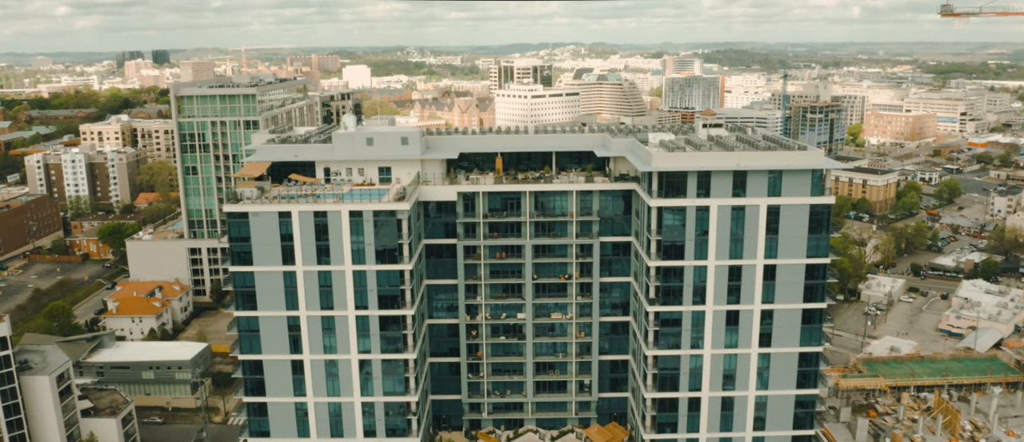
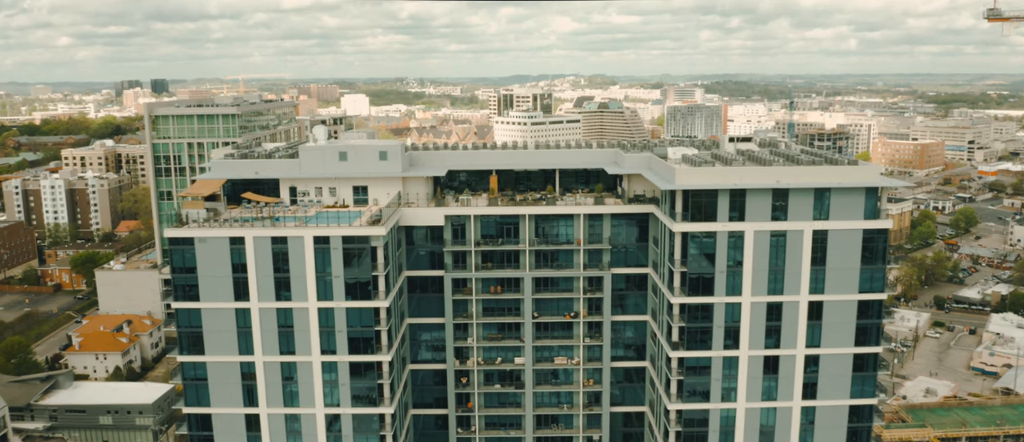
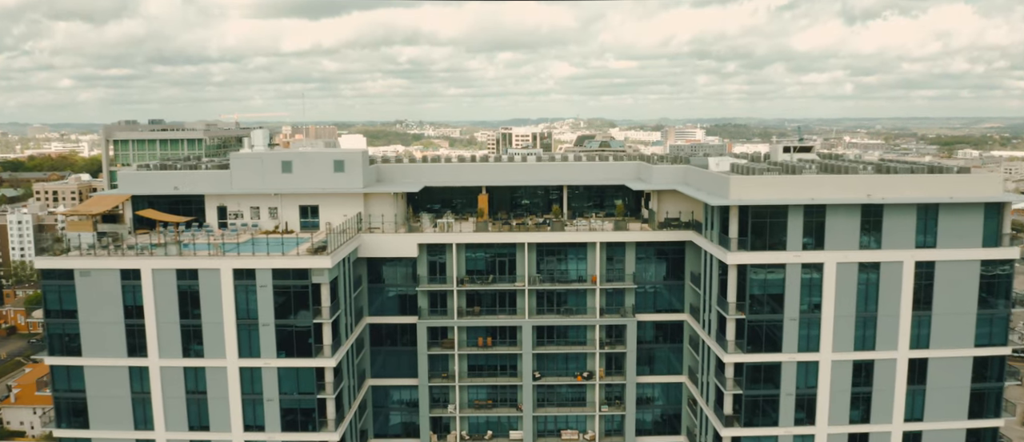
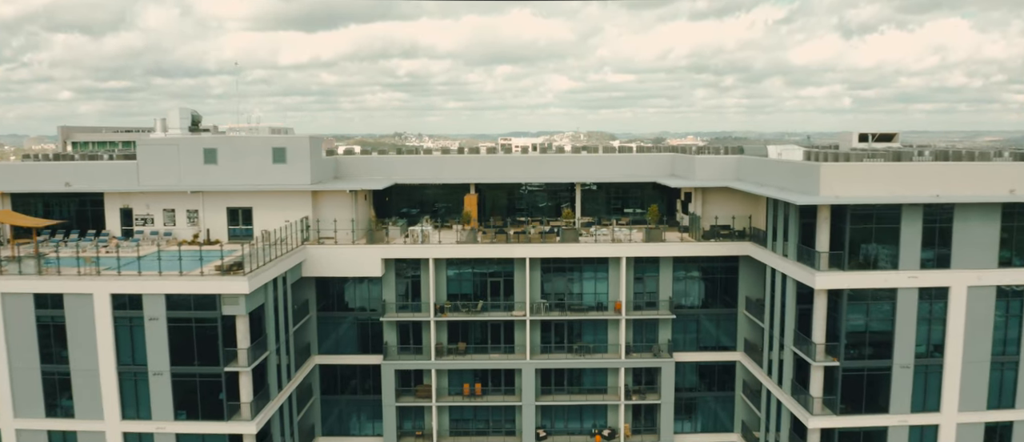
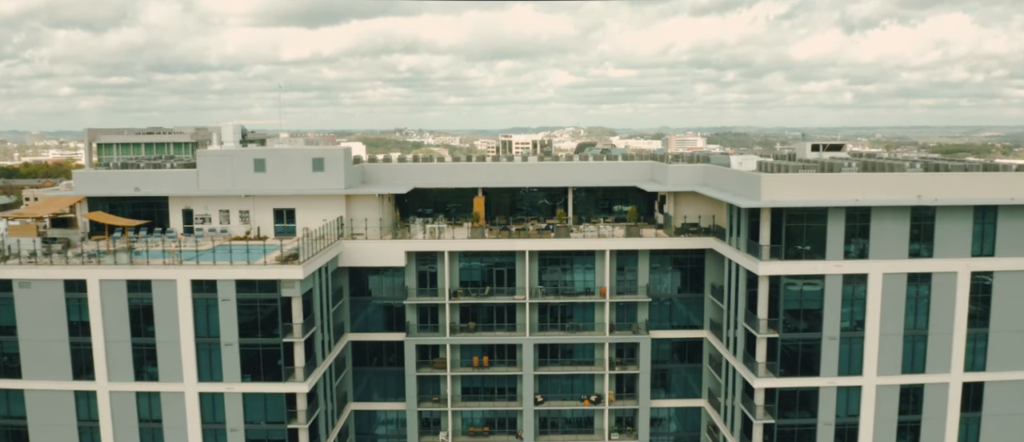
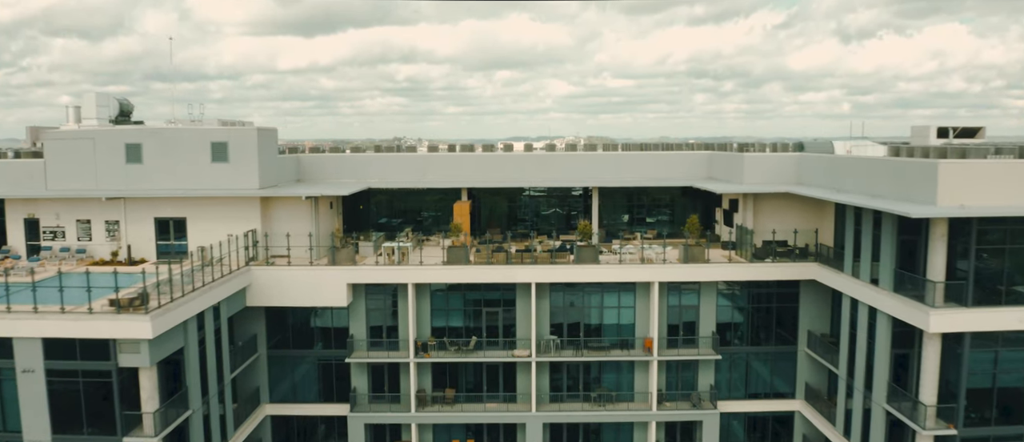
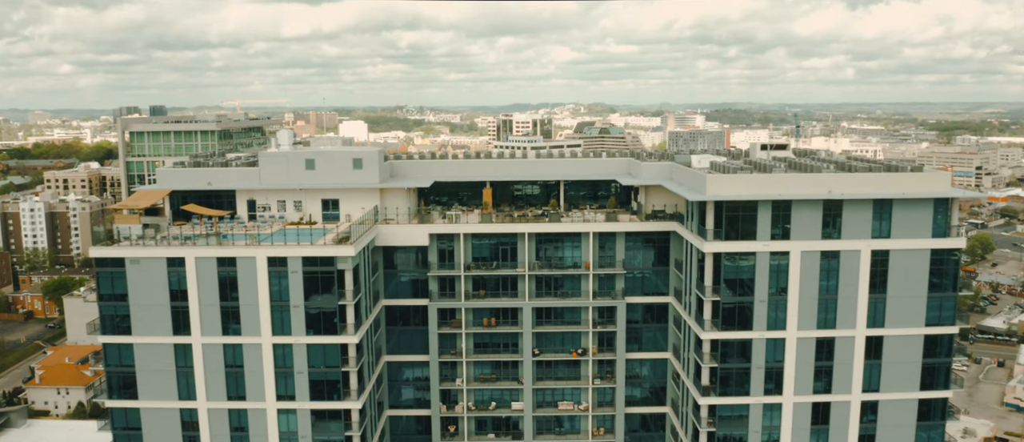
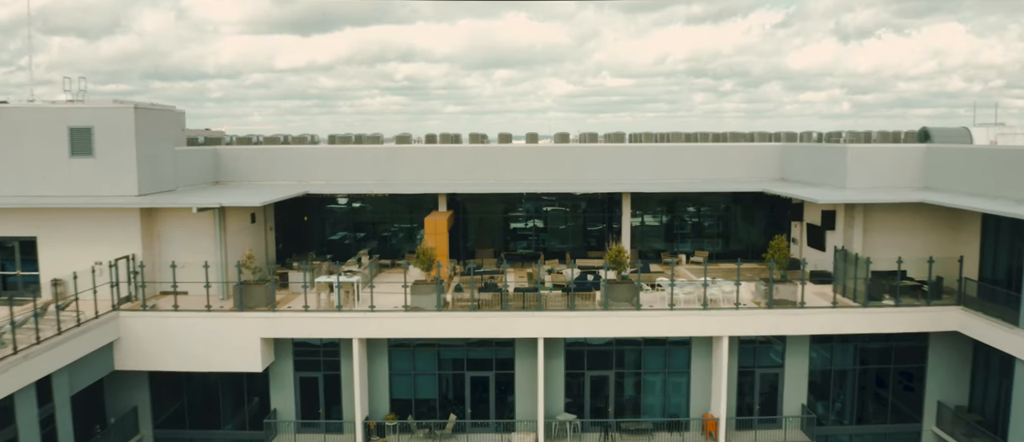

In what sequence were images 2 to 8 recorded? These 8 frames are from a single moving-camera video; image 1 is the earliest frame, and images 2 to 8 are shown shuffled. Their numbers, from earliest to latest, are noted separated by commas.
2, 7, 3, 5, 4, 6, 8
